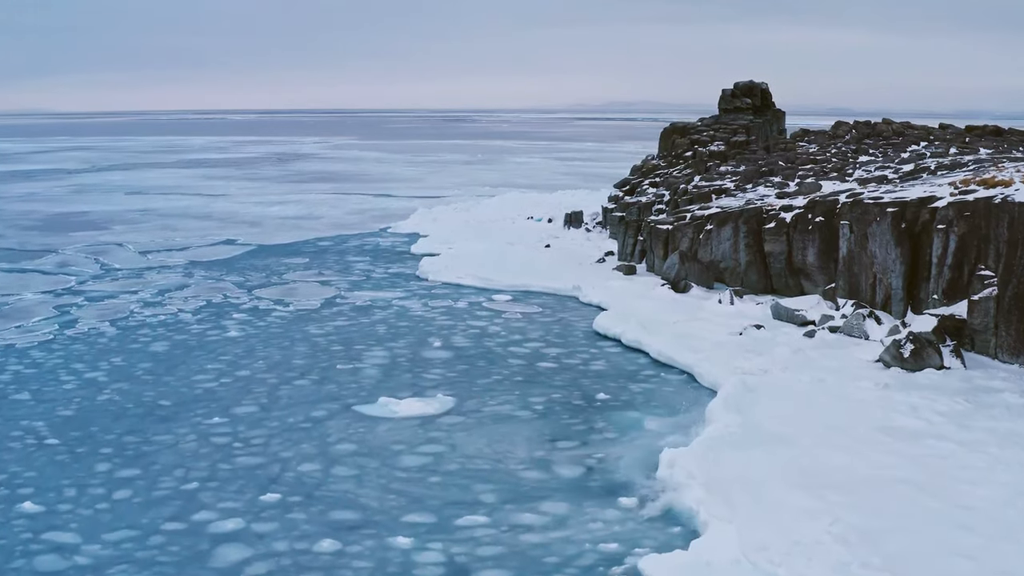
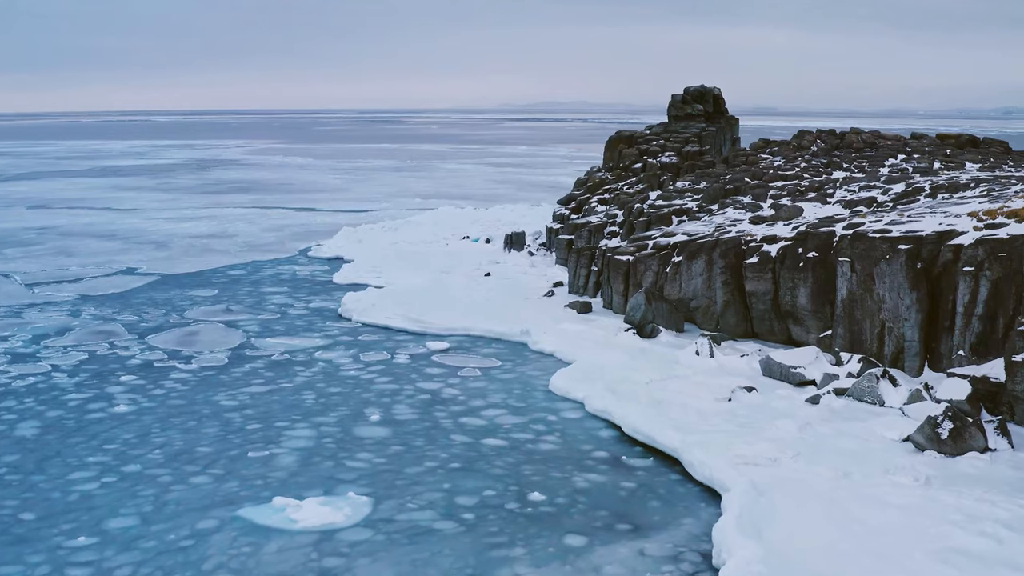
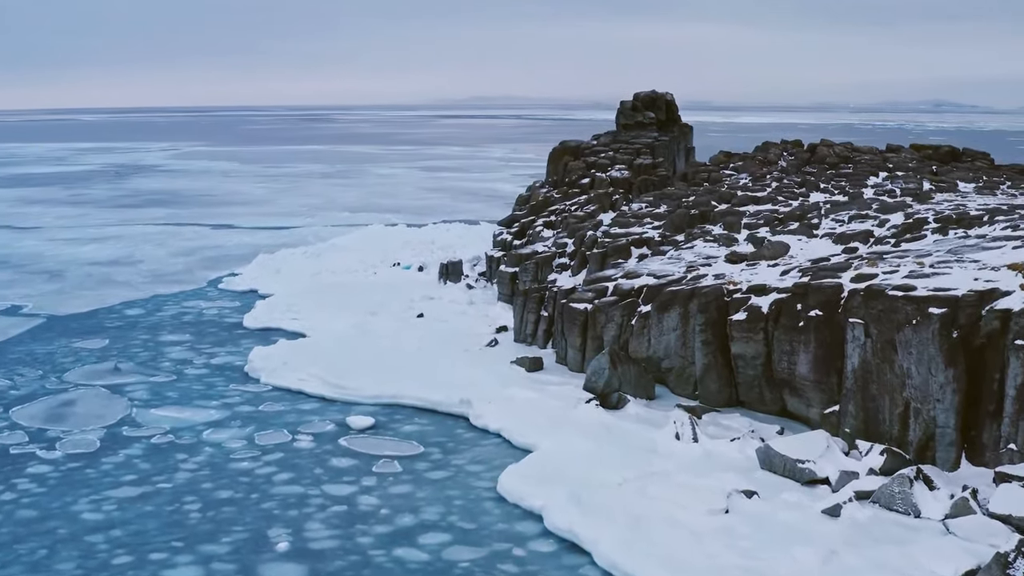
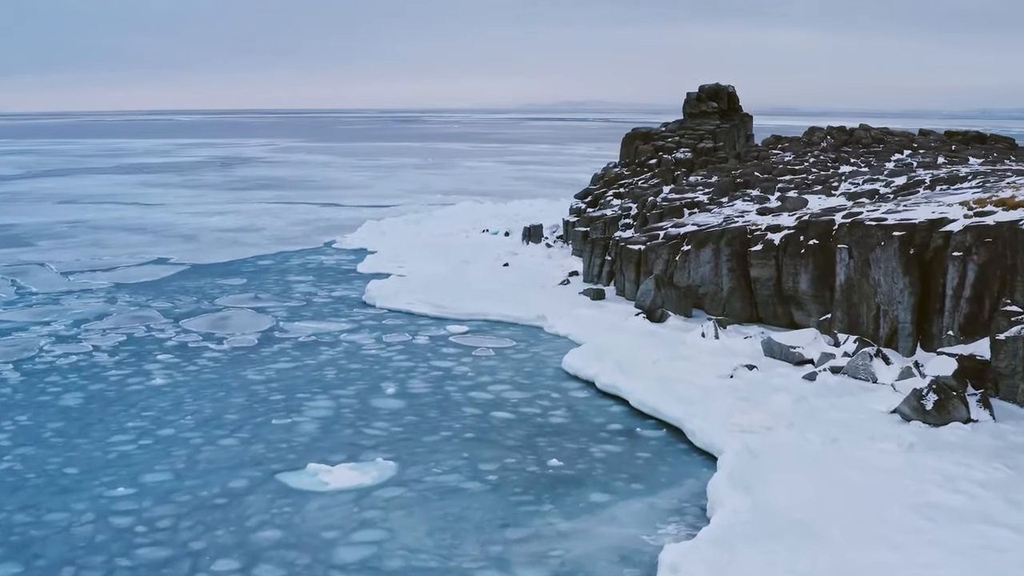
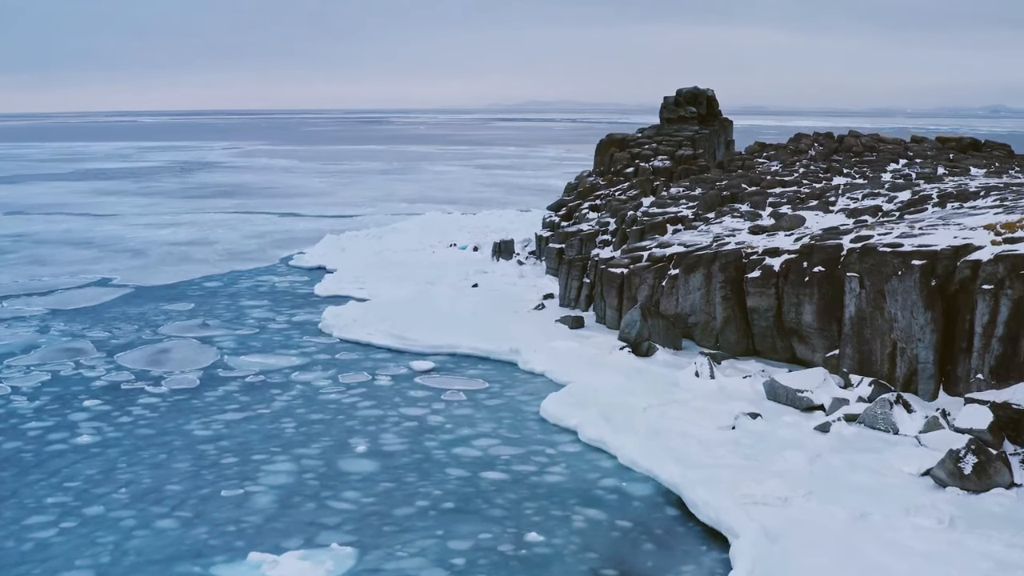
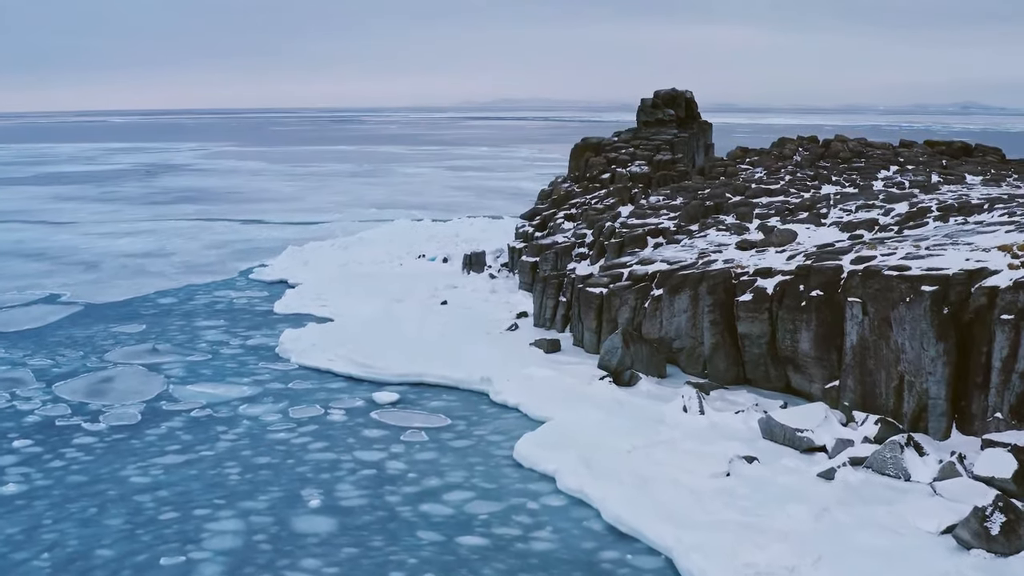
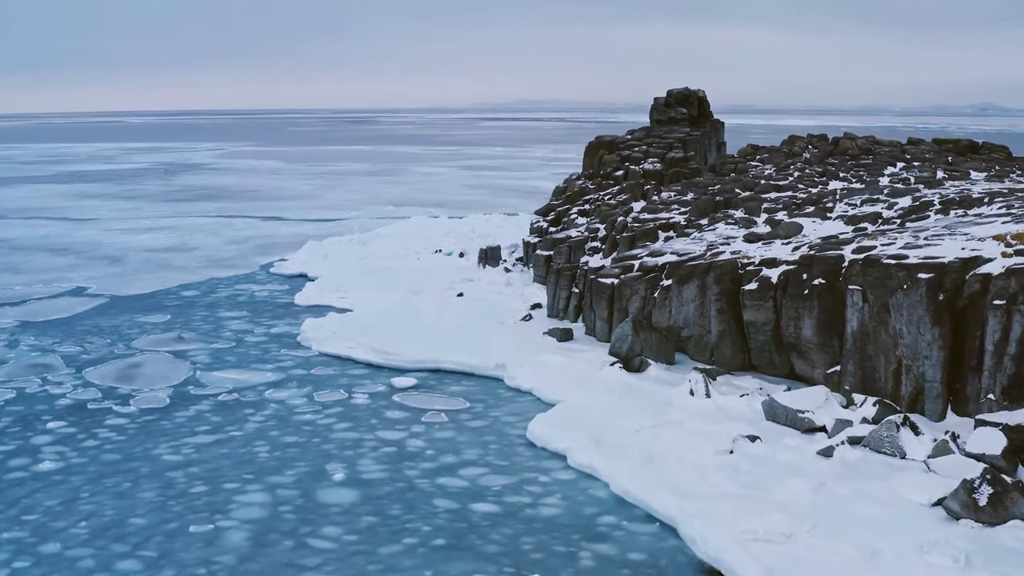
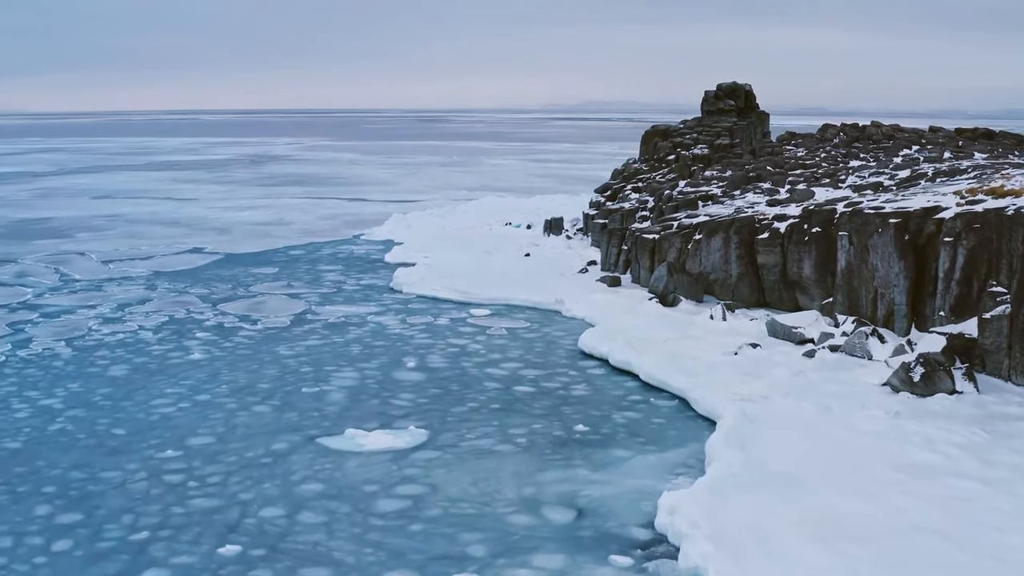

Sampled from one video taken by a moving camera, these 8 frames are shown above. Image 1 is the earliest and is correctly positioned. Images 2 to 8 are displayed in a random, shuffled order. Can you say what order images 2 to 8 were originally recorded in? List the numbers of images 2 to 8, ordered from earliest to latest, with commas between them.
8, 4, 2, 5, 7, 6, 3
